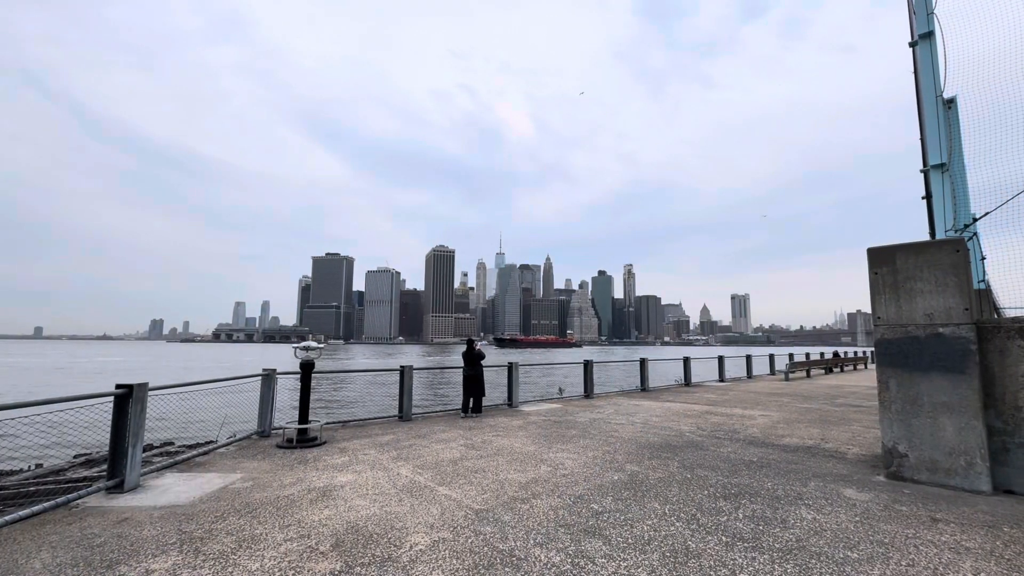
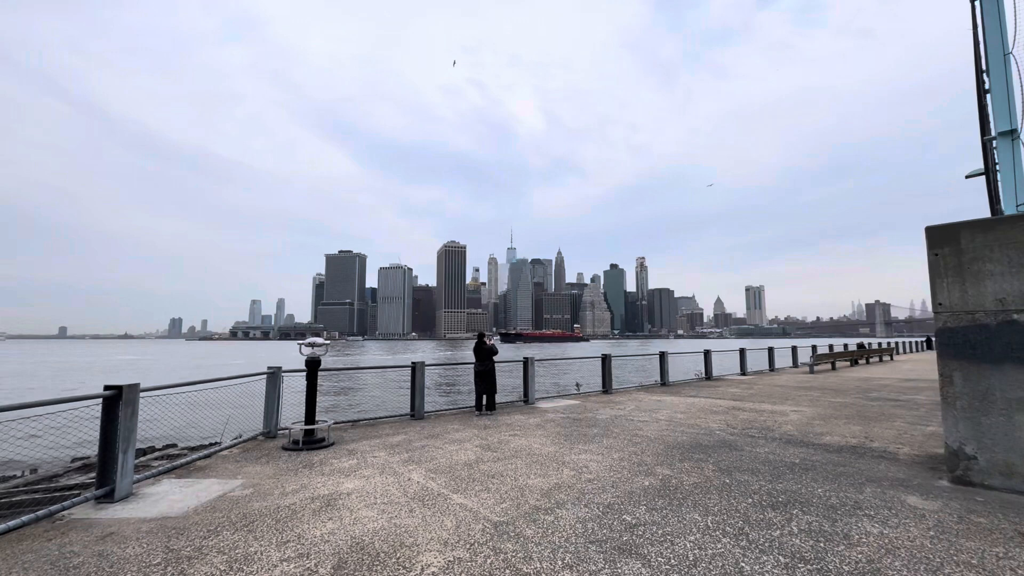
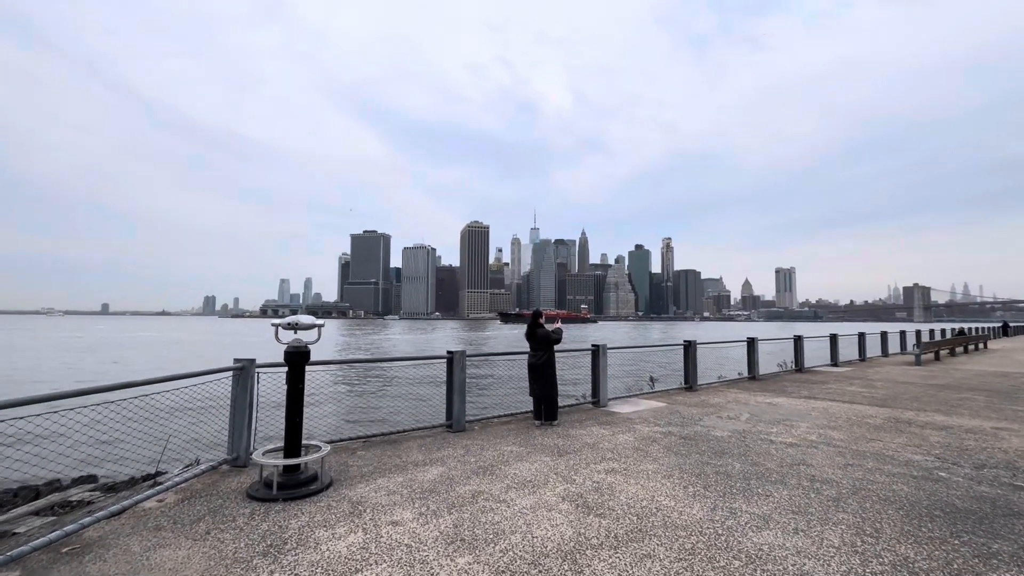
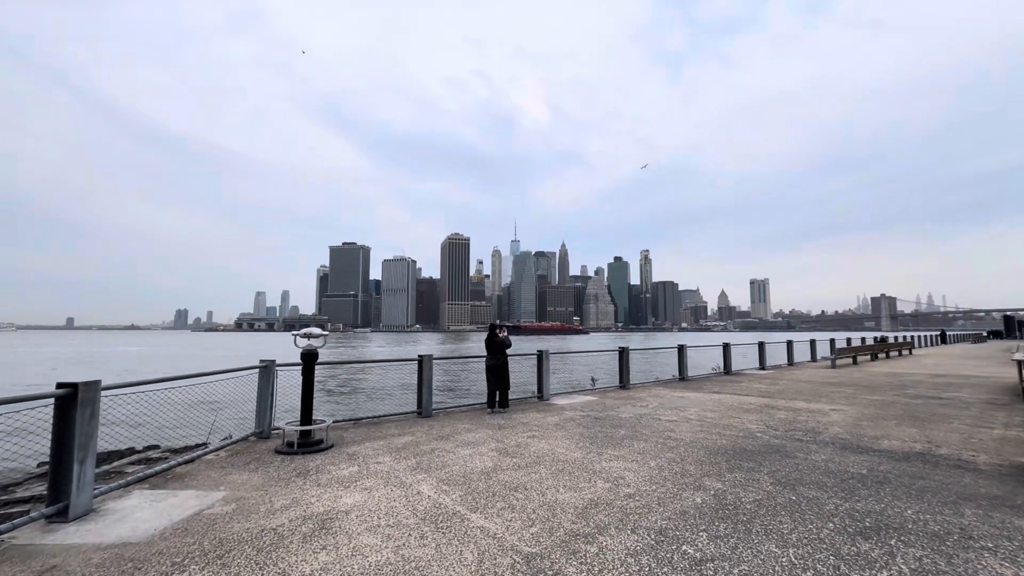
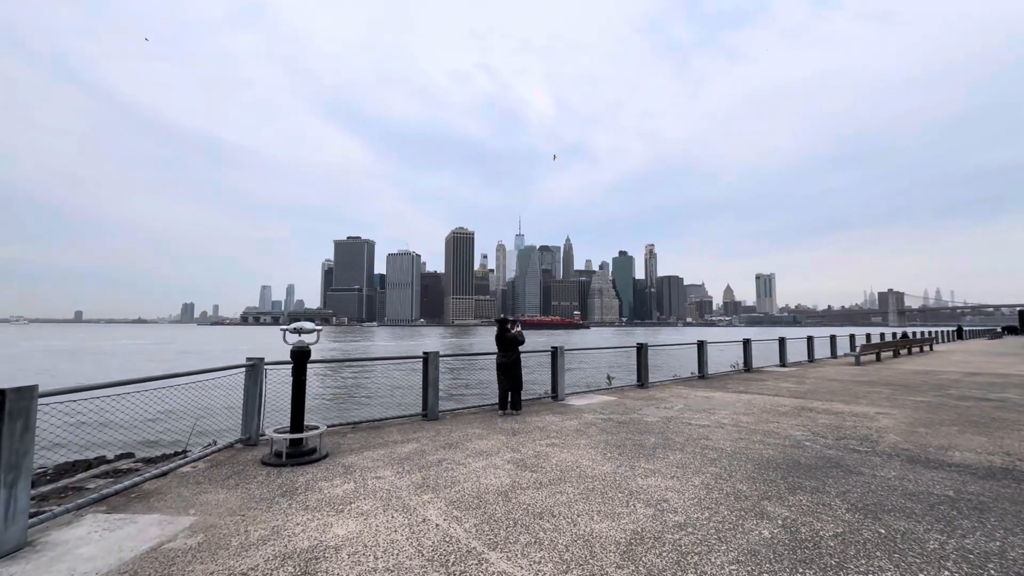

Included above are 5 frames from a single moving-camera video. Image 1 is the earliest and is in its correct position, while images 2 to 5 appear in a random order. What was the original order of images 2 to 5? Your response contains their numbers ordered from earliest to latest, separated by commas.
2, 4, 5, 3
